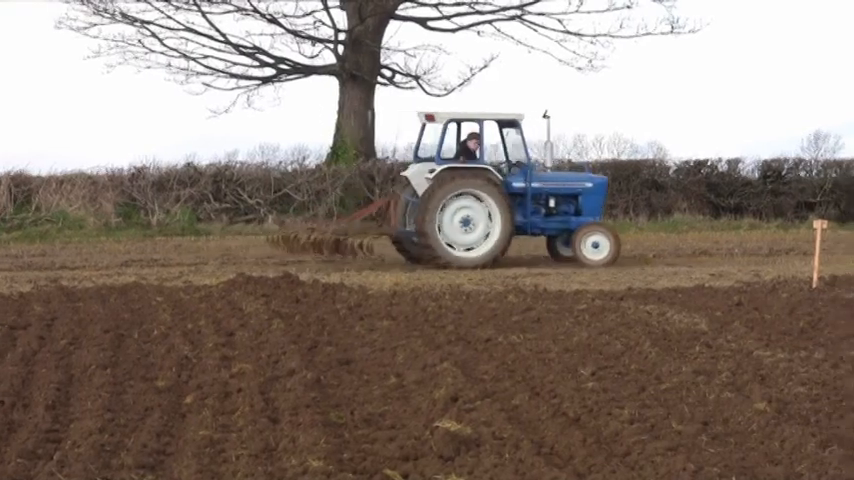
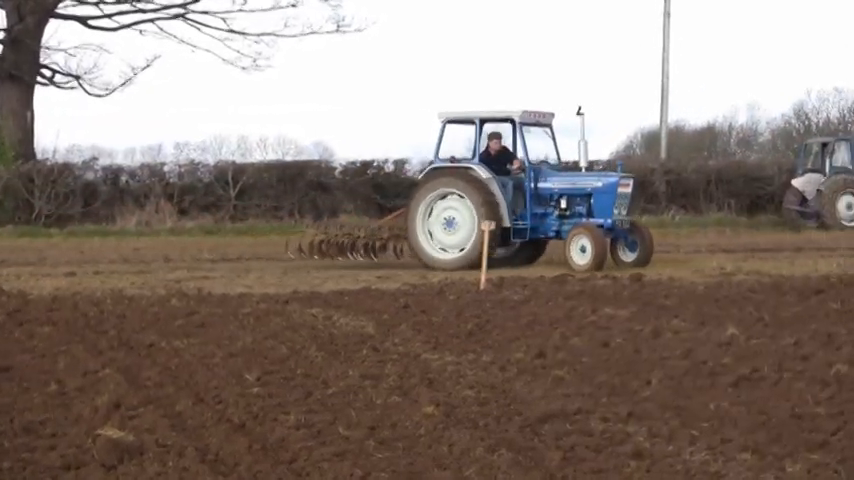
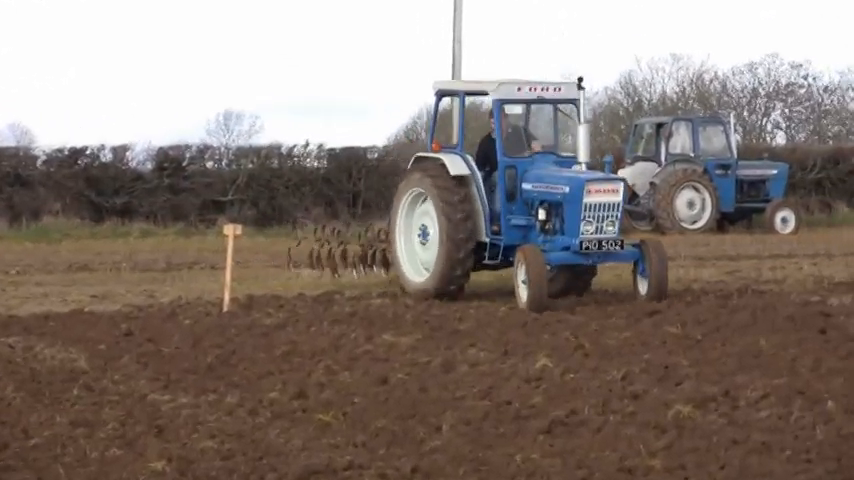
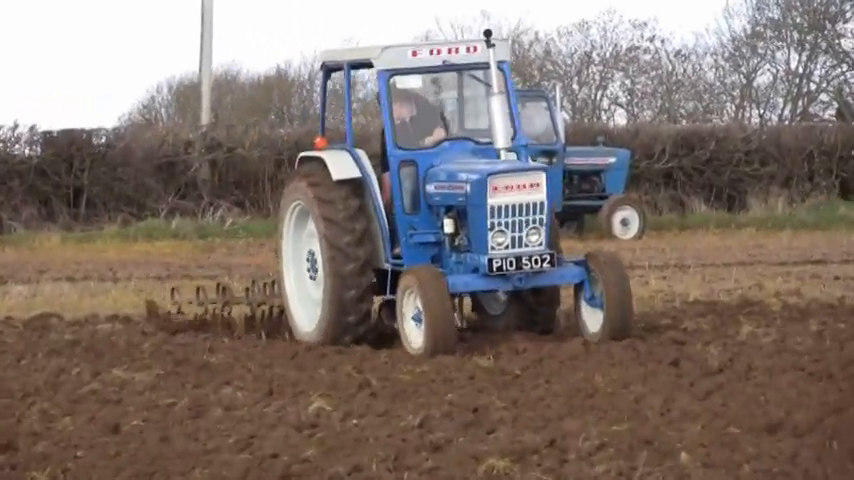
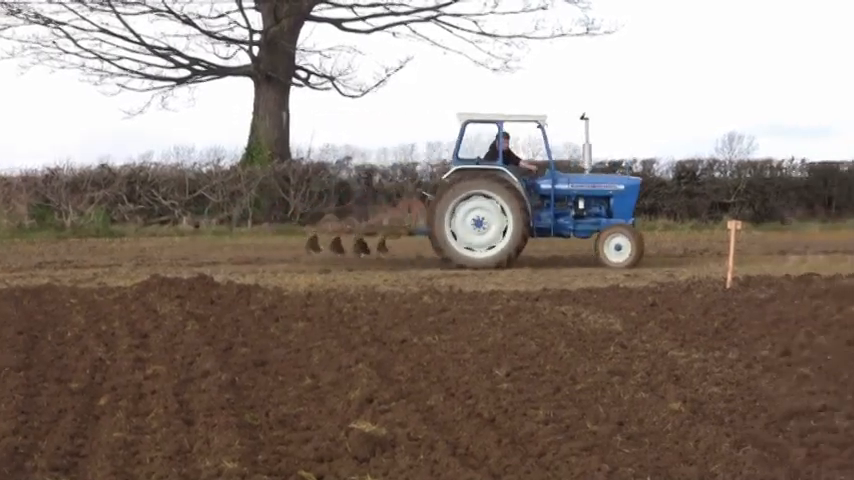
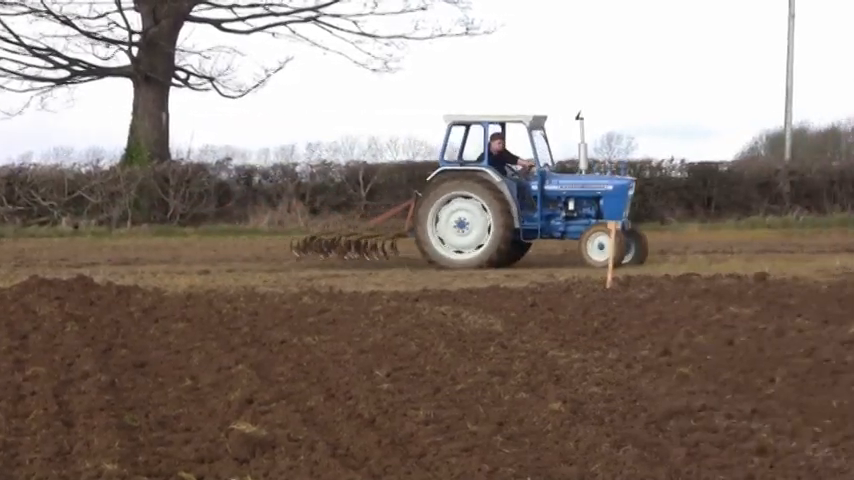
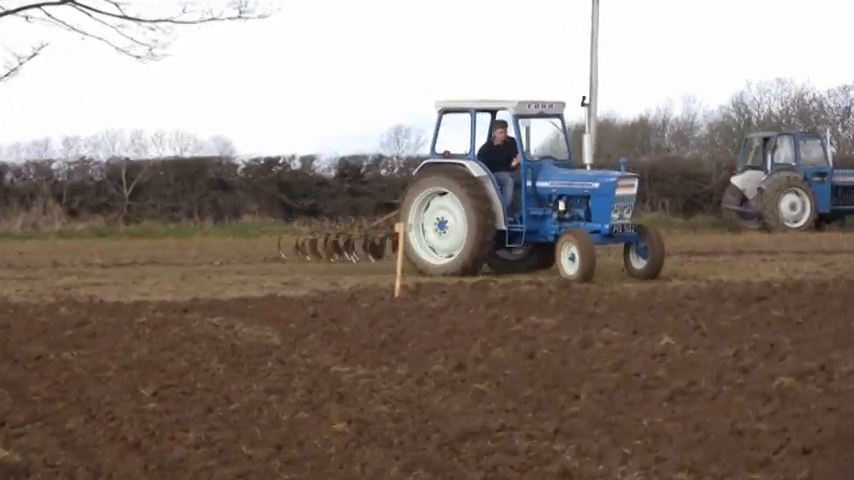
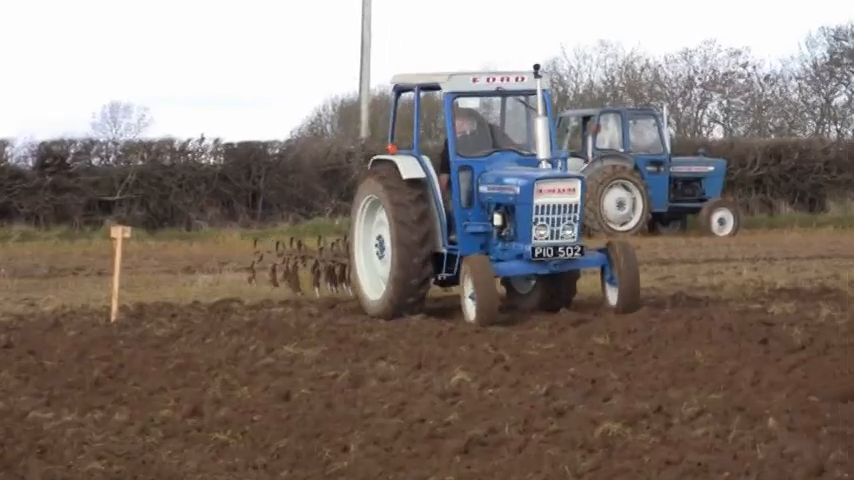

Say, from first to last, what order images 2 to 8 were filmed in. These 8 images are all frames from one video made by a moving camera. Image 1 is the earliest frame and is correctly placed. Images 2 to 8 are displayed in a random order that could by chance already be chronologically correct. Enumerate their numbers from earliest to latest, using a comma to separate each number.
5, 6, 2, 7, 3, 8, 4
